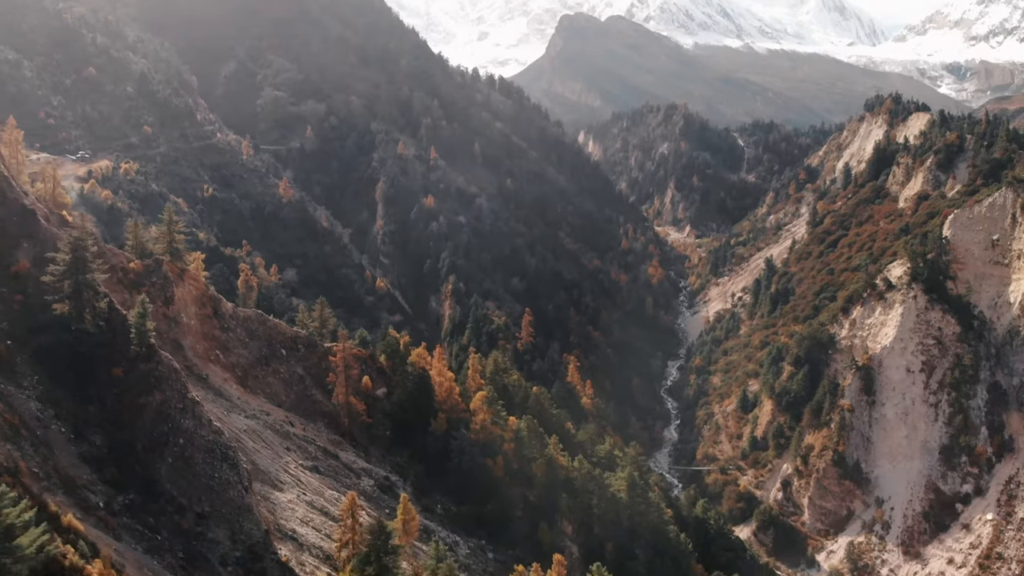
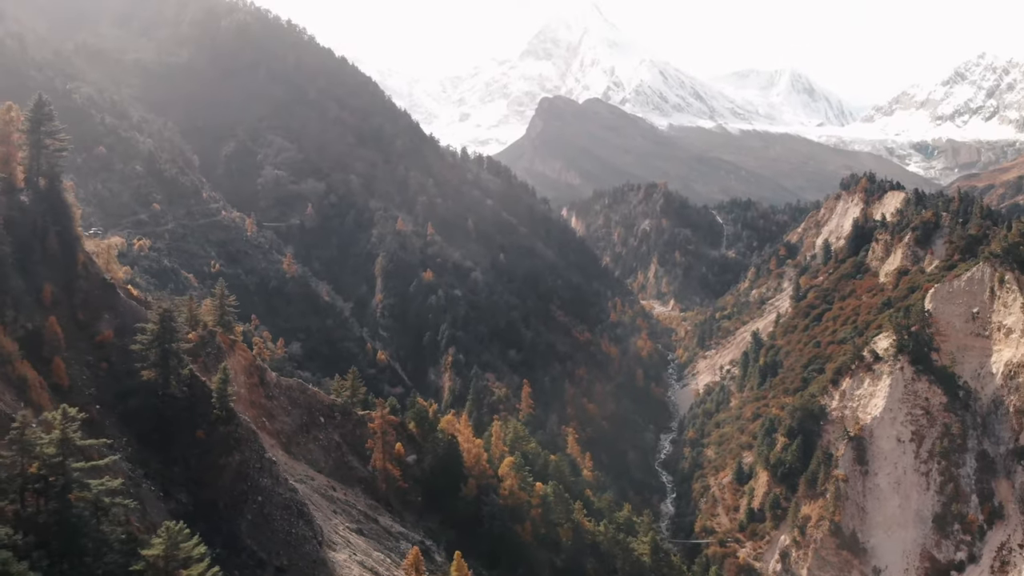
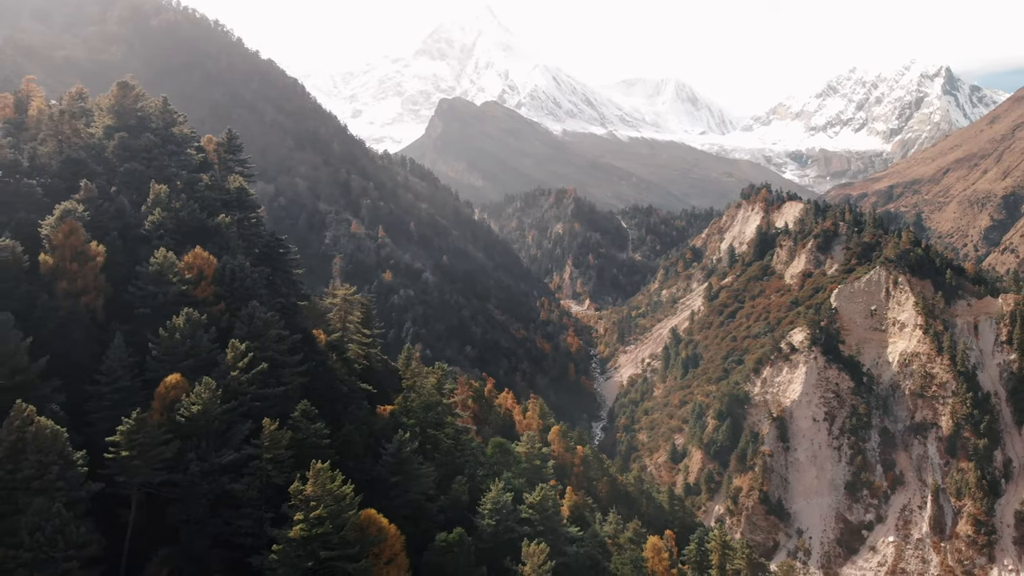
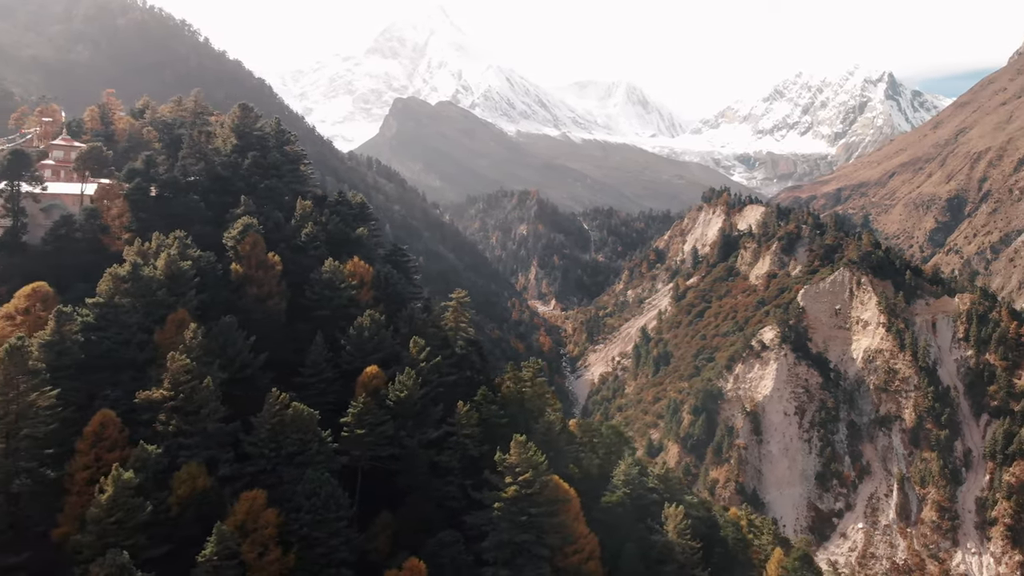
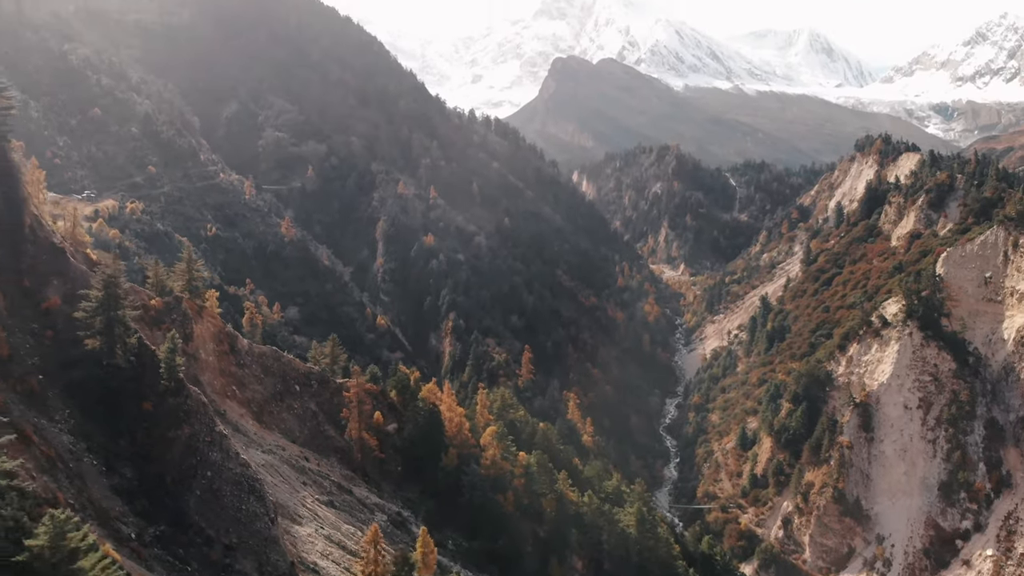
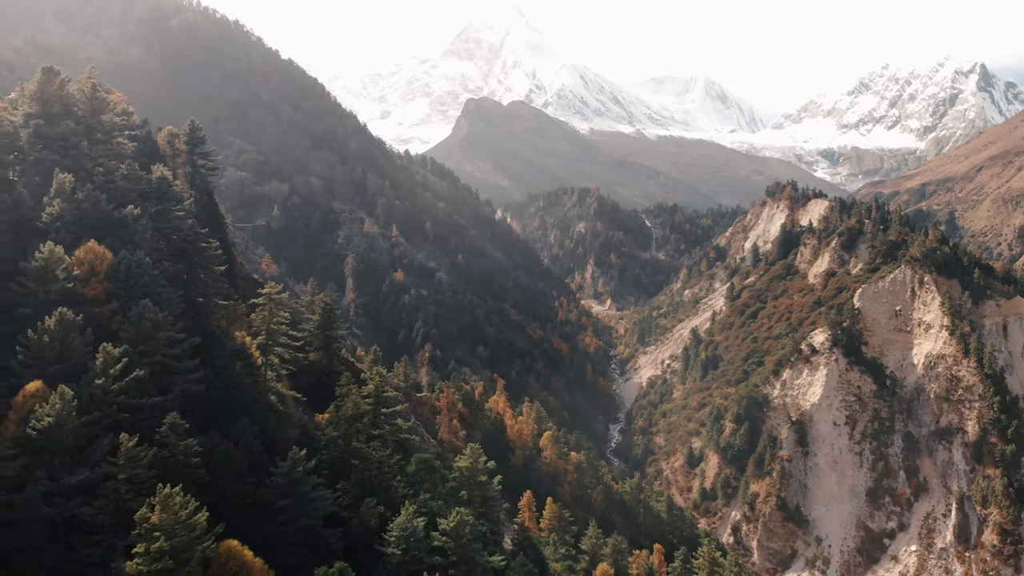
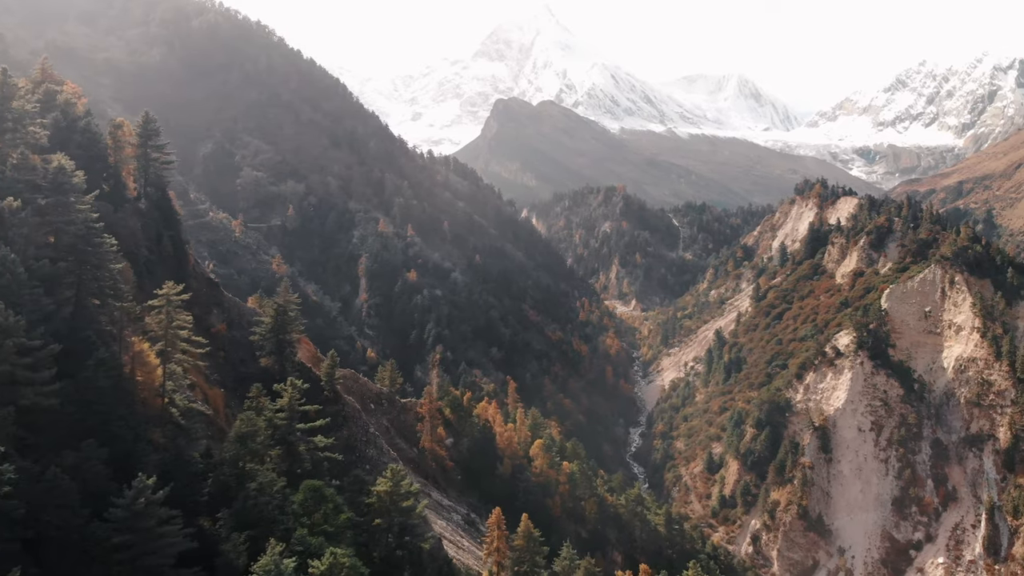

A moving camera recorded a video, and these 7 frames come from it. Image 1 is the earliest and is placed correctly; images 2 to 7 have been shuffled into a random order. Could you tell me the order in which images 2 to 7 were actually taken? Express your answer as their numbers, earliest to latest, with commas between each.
5, 2, 7, 6, 3, 4
